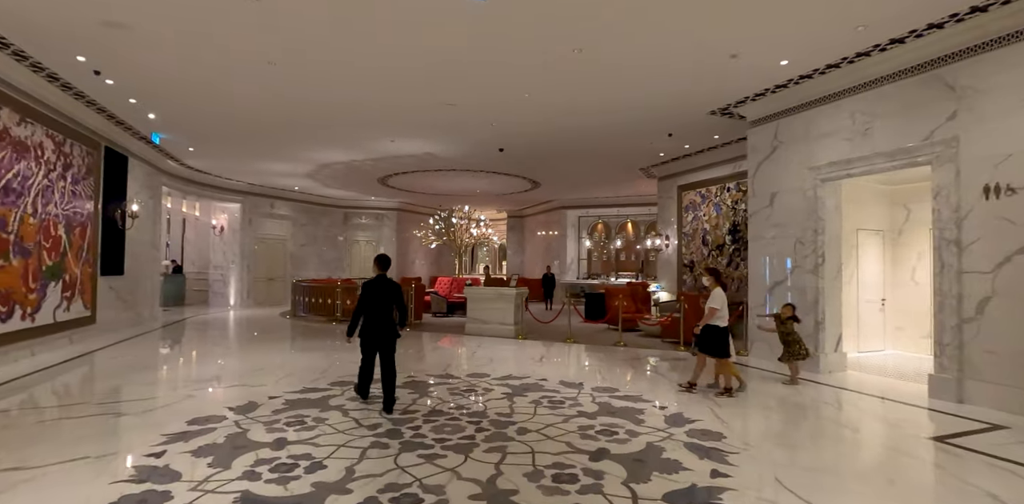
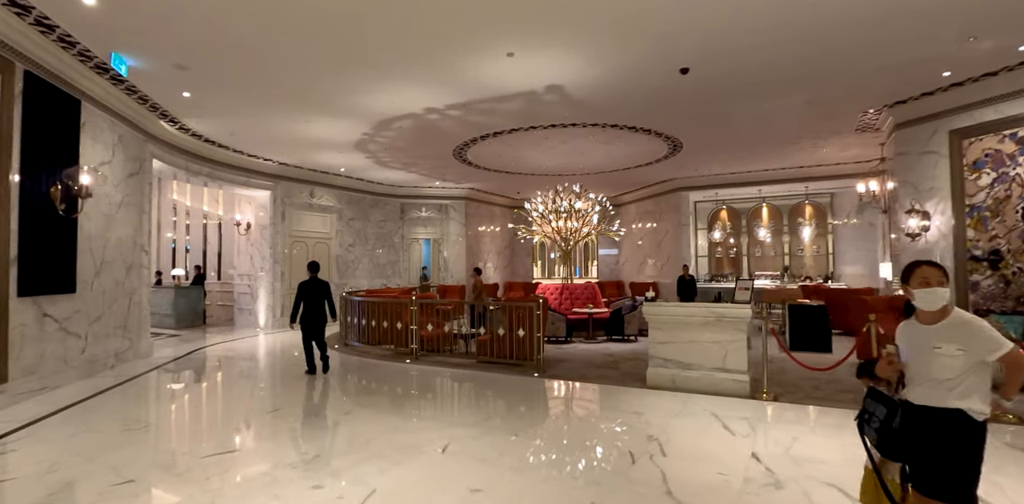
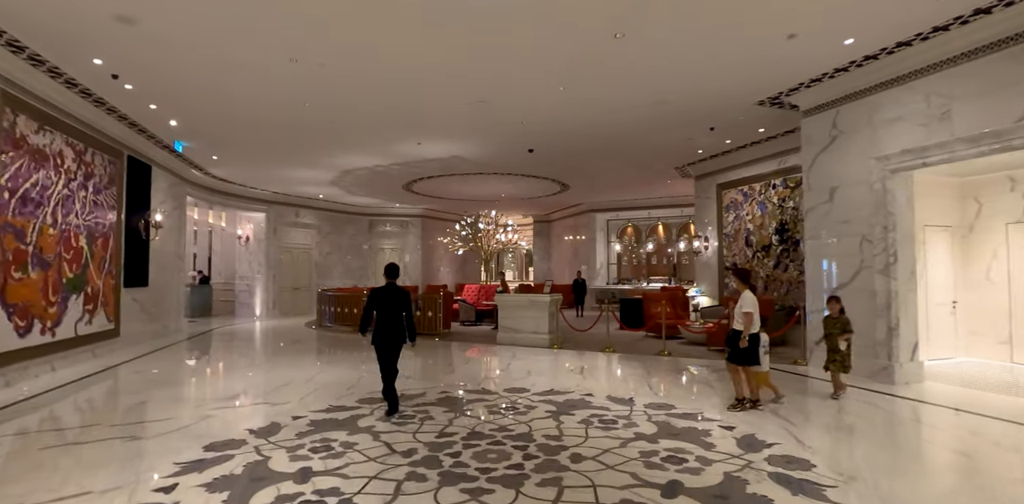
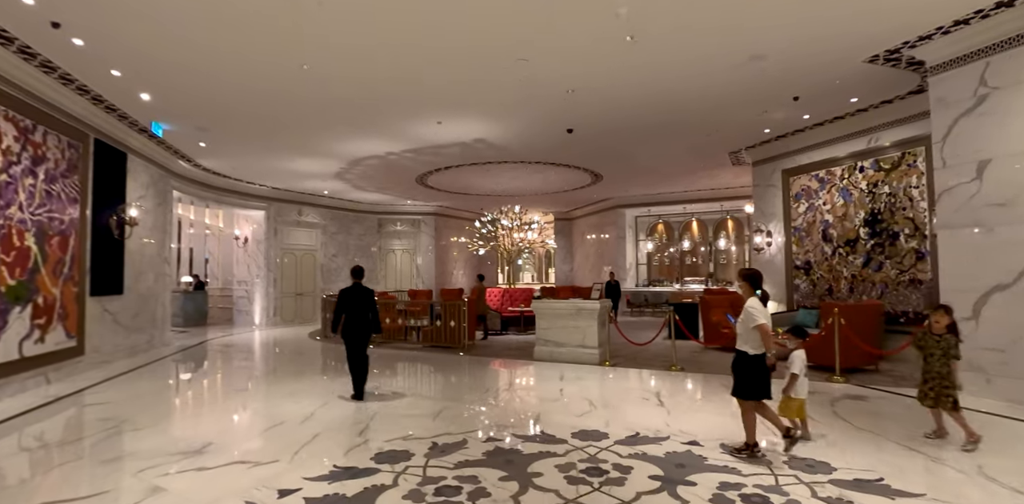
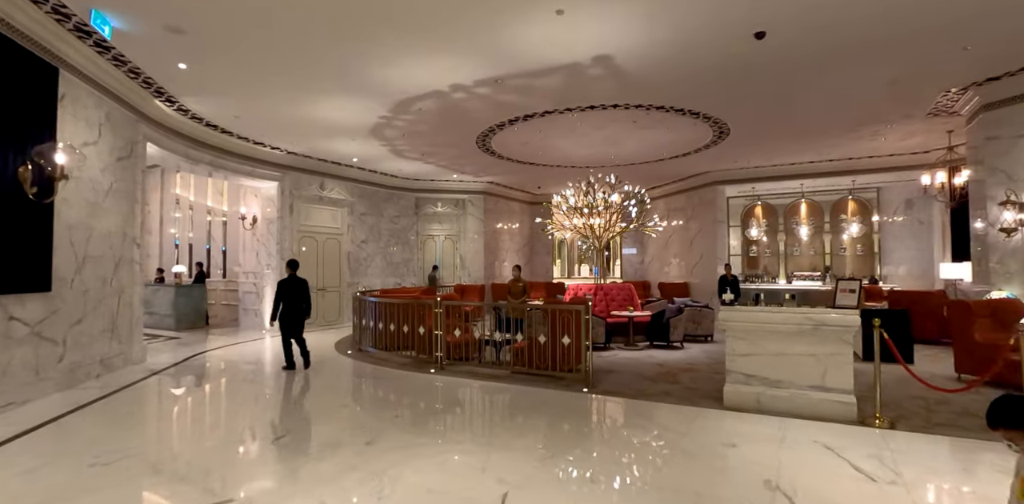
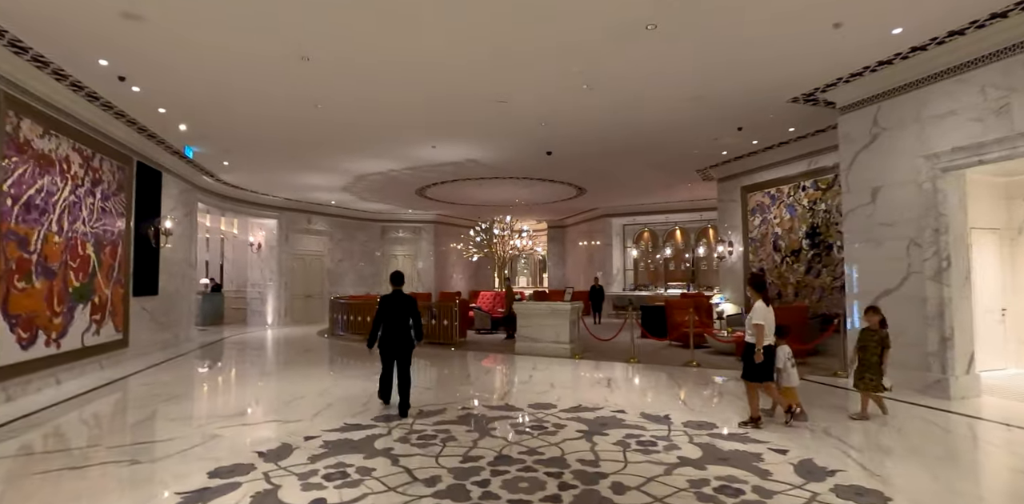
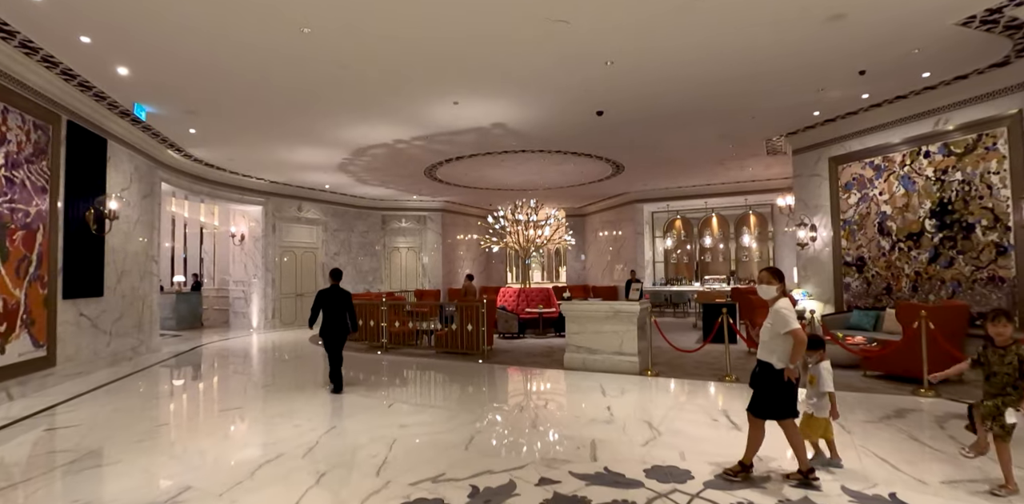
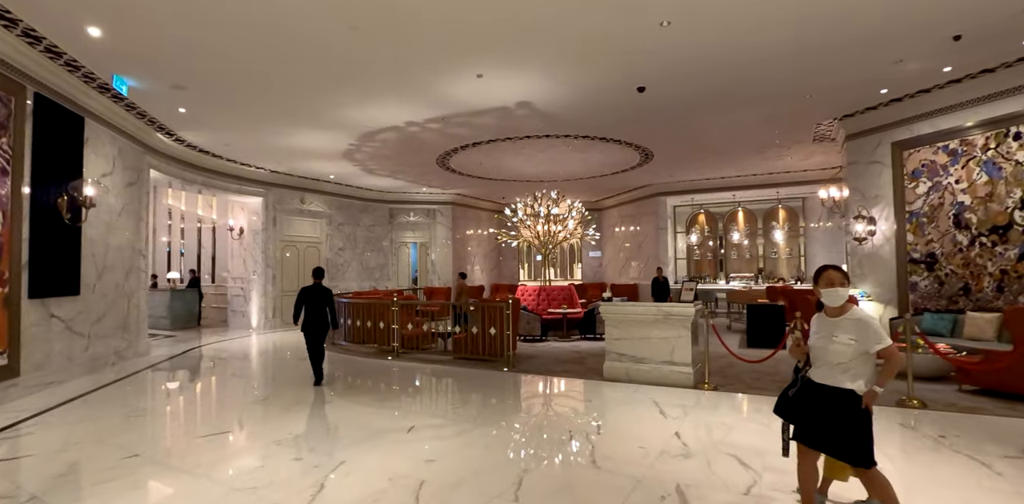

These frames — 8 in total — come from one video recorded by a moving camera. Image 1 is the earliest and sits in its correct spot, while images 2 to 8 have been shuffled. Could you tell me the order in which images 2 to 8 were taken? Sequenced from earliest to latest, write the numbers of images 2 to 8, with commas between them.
3, 6, 4, 7, 8, 2, 5
